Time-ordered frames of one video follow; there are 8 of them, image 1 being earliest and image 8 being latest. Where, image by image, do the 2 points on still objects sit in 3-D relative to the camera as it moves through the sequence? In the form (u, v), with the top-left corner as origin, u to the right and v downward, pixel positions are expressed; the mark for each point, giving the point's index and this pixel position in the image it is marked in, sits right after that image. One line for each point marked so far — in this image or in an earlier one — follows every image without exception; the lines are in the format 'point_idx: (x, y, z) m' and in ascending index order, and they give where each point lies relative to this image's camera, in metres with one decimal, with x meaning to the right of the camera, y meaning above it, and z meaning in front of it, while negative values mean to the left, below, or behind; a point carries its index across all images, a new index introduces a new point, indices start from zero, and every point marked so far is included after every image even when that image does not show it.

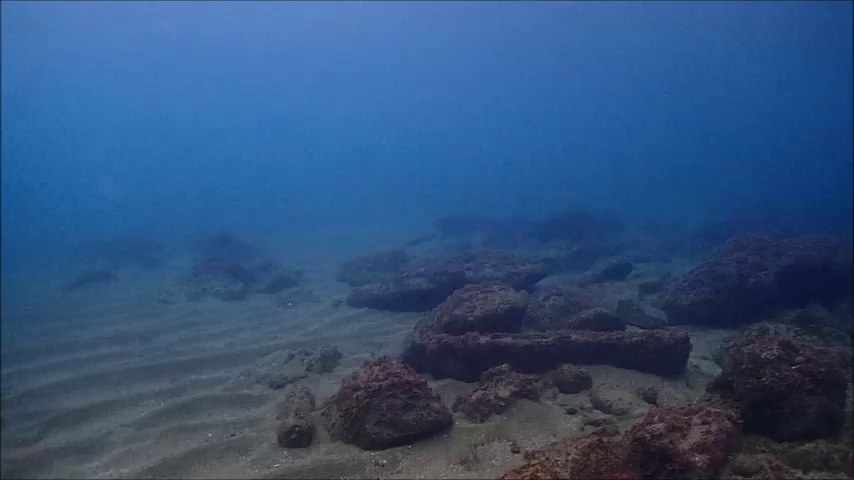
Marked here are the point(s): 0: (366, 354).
0: (-1.0, -1.9, +9.4) m
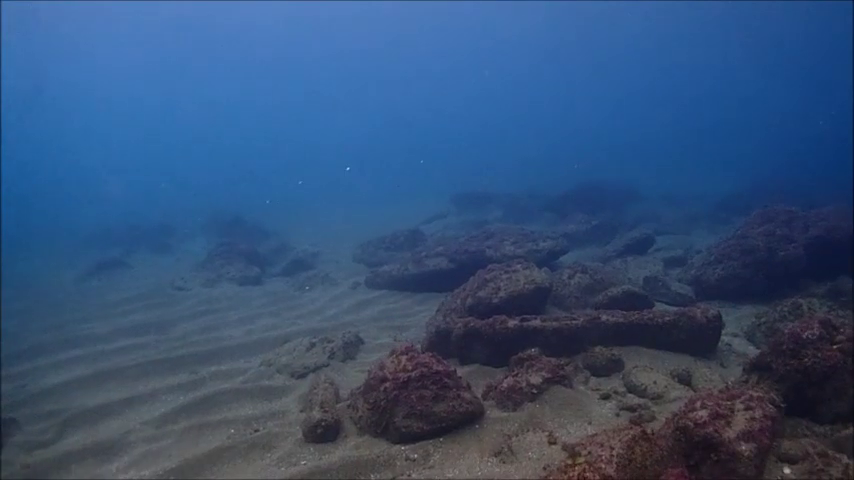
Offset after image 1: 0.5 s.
0: (-0.6, -1.6, +9.1) m
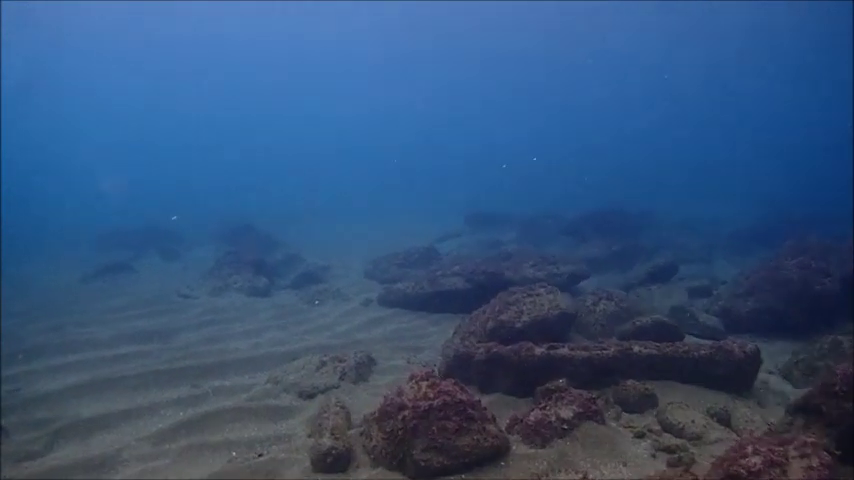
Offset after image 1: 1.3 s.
0: (-0.4, -1.9, +8.6) m
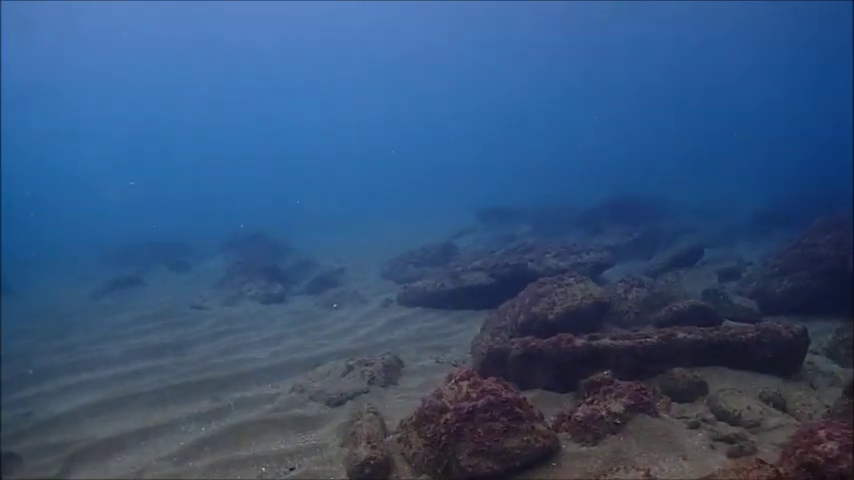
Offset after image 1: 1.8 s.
0: (0.0, -1.8, +8.2) m
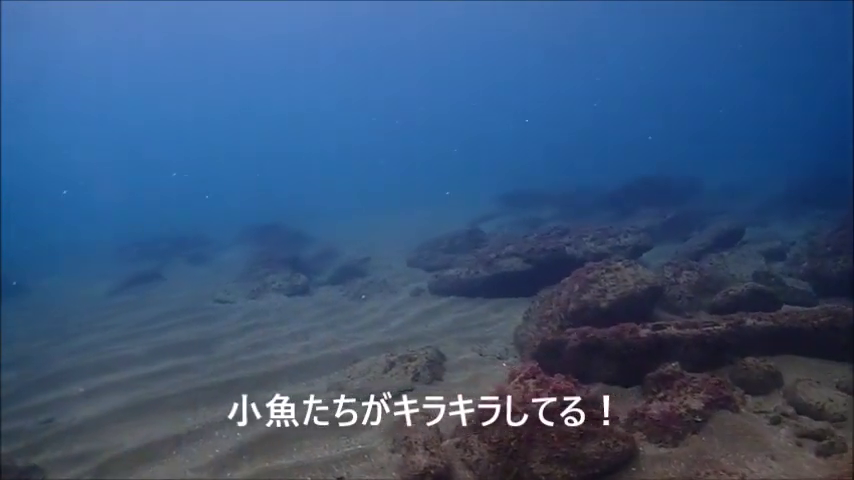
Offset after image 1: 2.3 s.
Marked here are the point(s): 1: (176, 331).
0: (+0.6, -1.6, +7.6) m
1: (-4.4, -1.6, +9.8) m
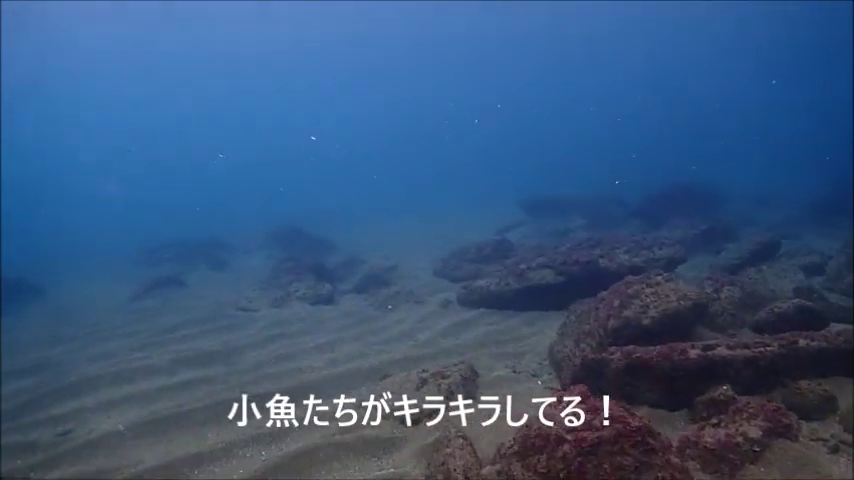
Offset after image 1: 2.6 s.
0: (+1.0, -1.7, +7.3) m
1: (-3.9, -1.7, +9.7) m
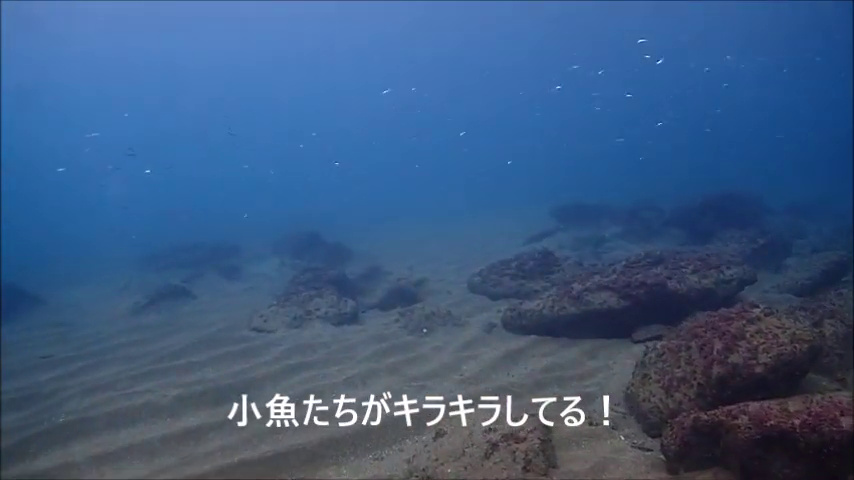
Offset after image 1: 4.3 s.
0: (+1.7, -2.0, +6.1) m
1: (-3.3, -1.9, +8.5) m
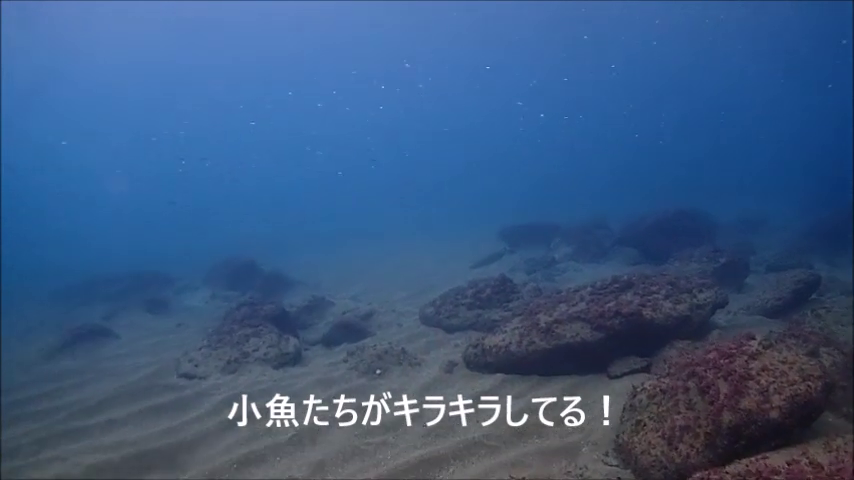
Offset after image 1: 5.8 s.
0: (+1.4, -2.3, +5.2) m
1: (-3.8, -2.4, +7.0) m
